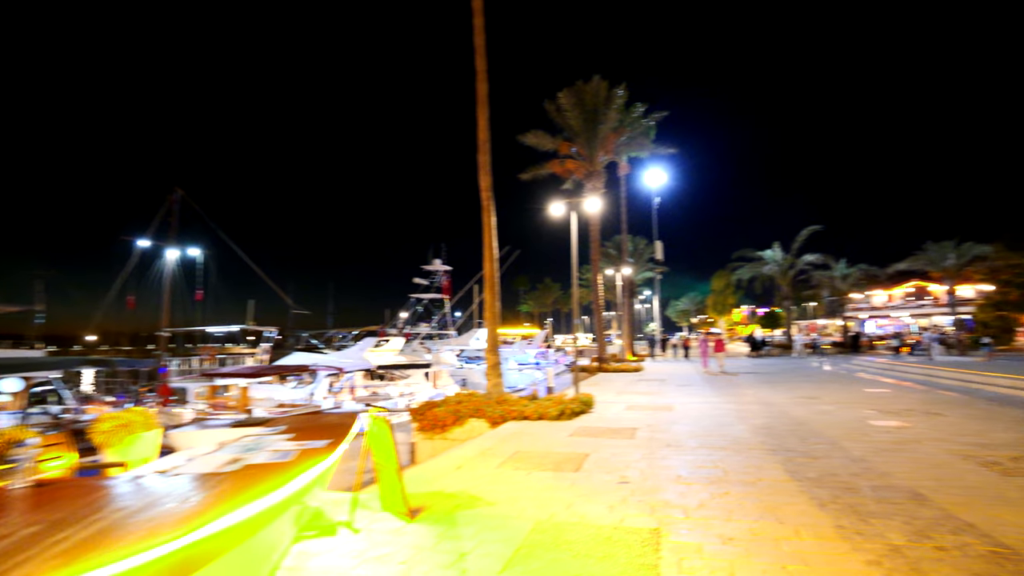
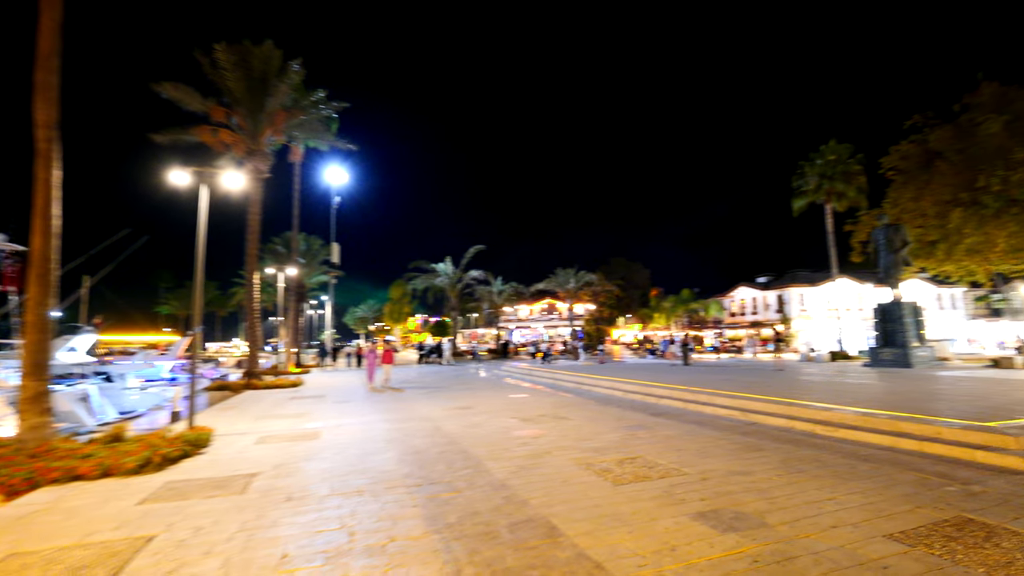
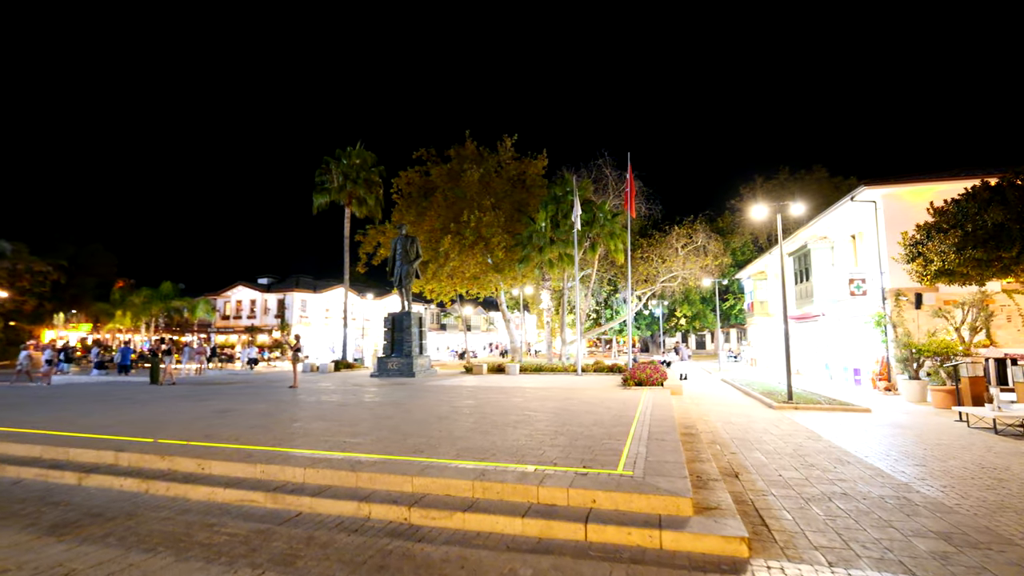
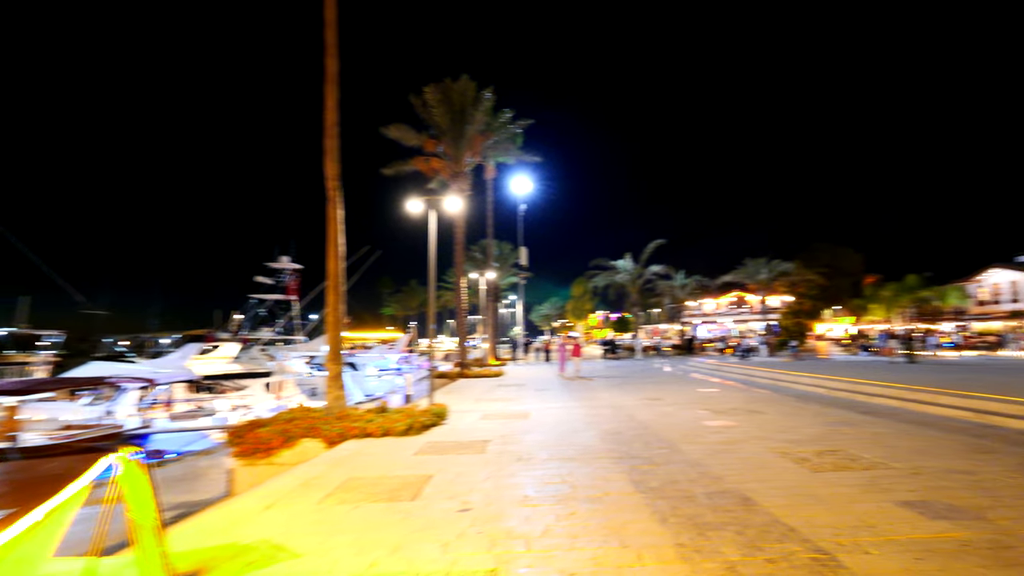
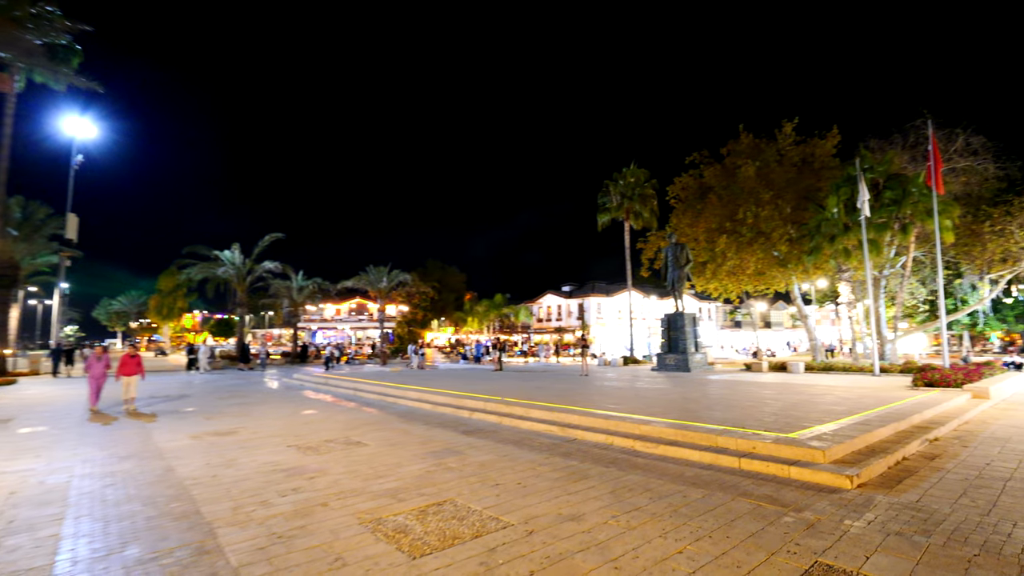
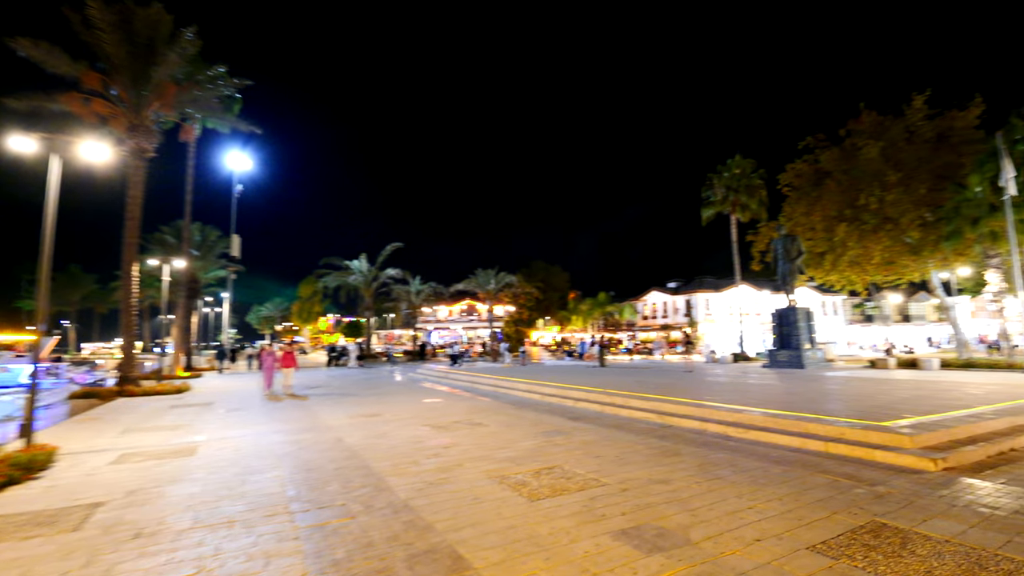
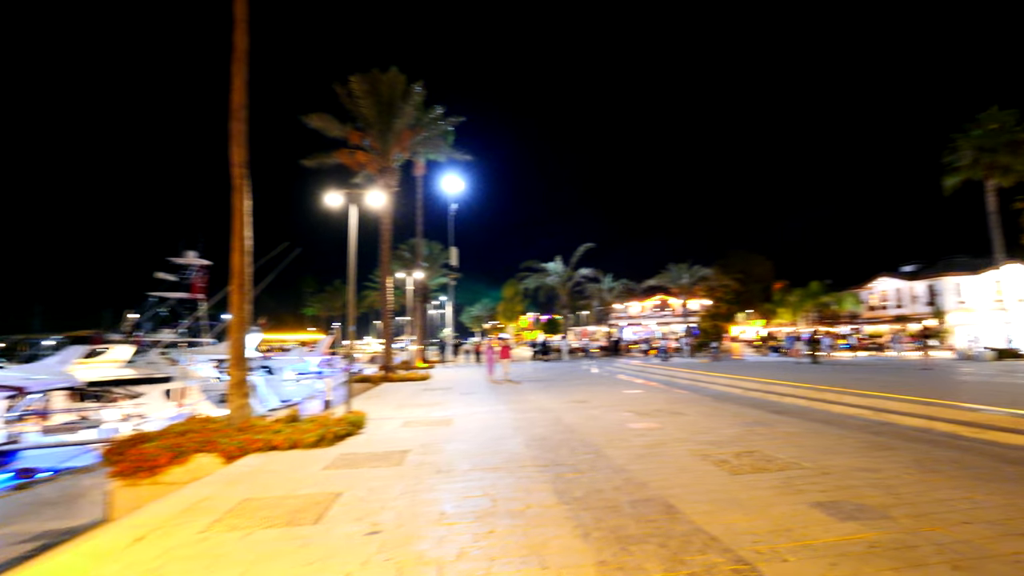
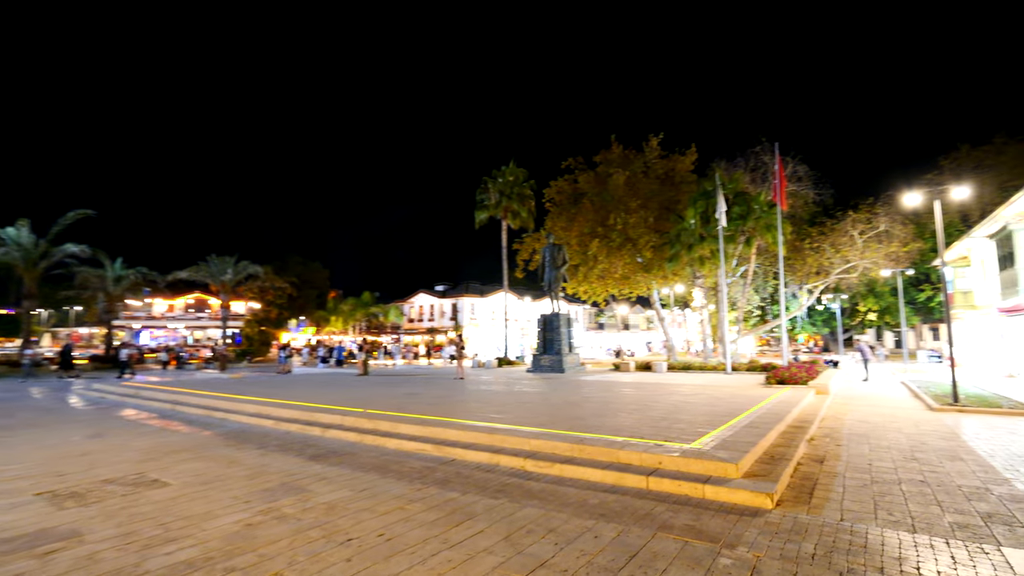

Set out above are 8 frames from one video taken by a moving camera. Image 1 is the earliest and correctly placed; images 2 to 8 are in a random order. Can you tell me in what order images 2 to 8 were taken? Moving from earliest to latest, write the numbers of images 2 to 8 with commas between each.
4, 7, 2, 6, 5, 8, 3
